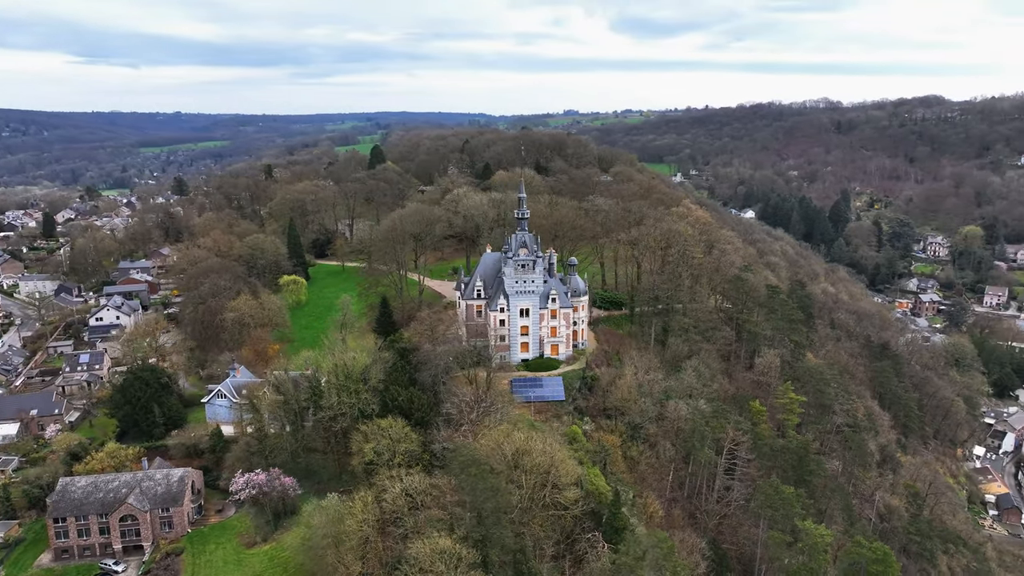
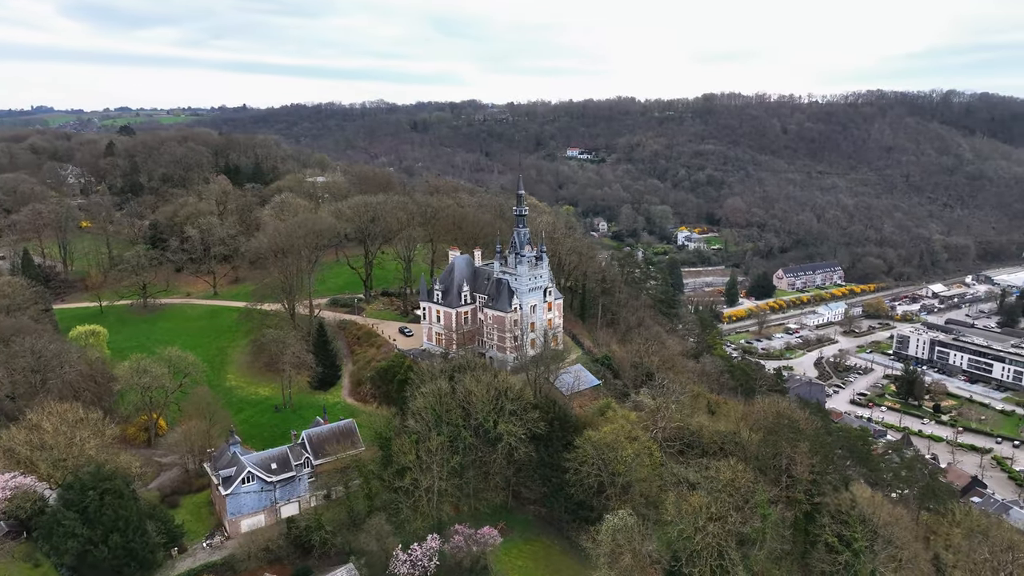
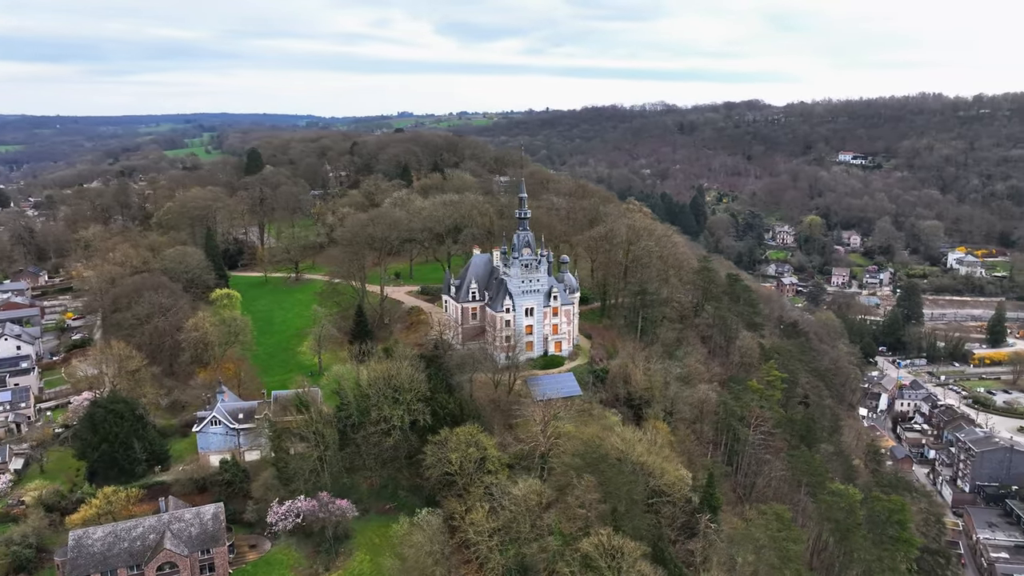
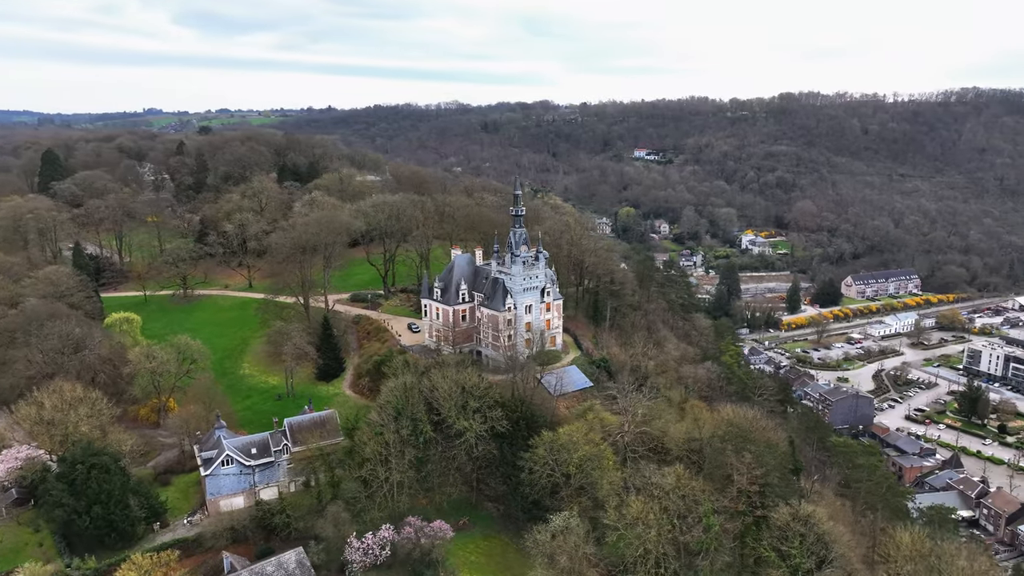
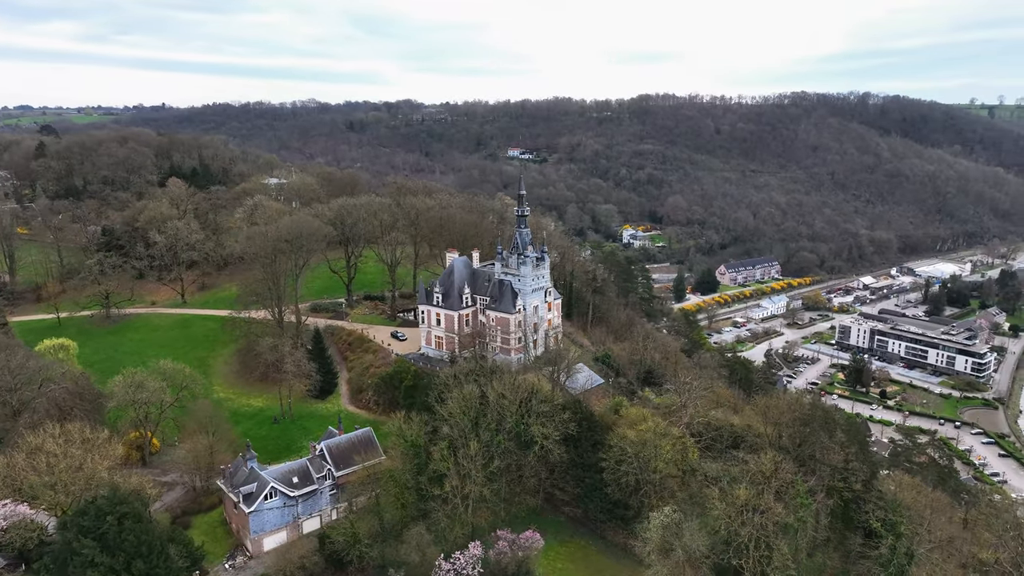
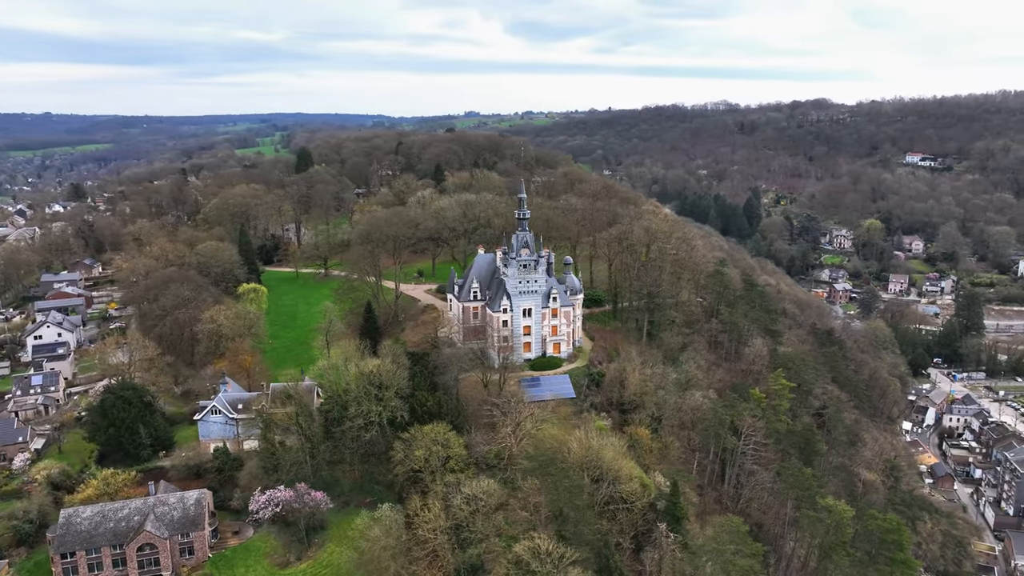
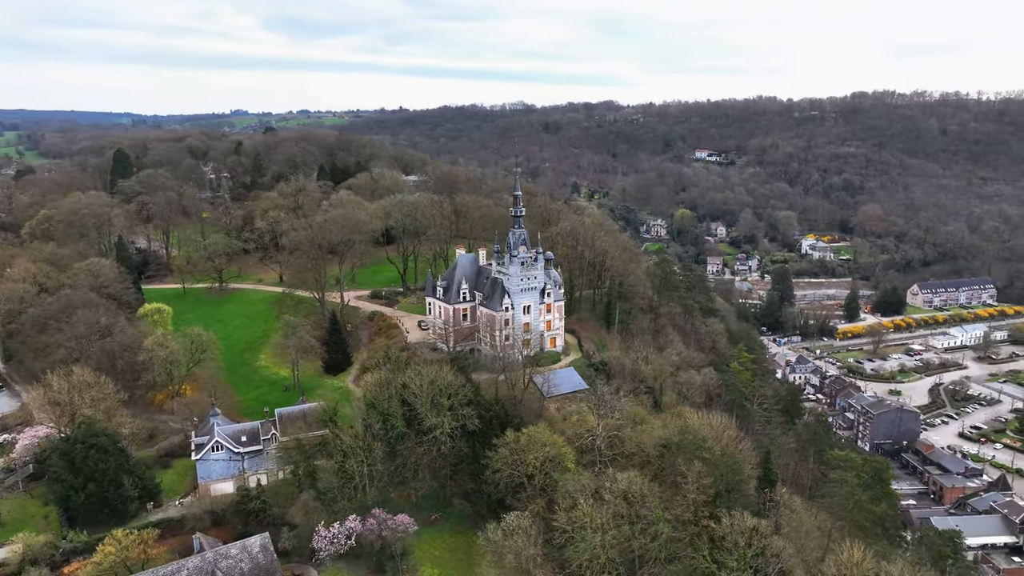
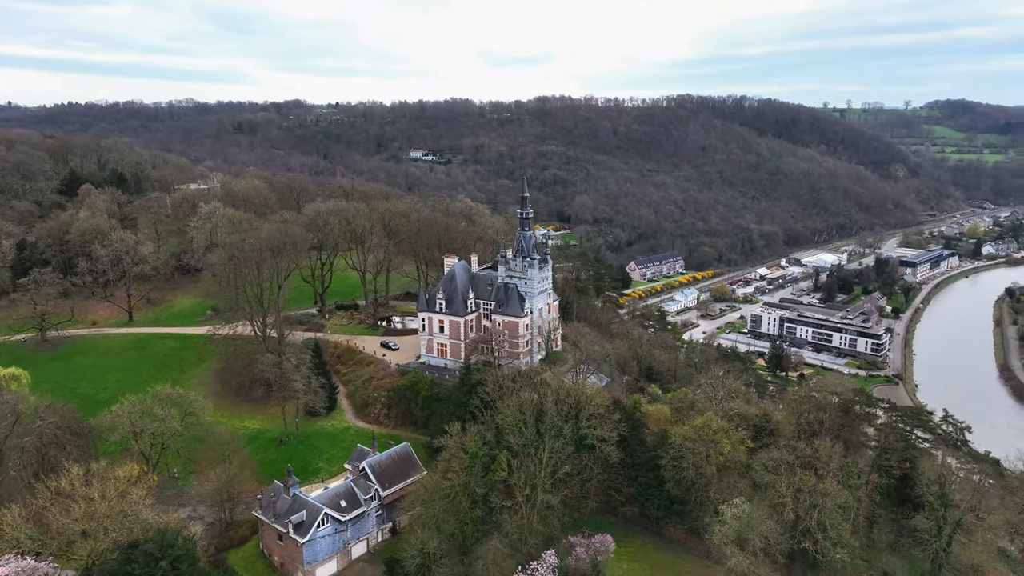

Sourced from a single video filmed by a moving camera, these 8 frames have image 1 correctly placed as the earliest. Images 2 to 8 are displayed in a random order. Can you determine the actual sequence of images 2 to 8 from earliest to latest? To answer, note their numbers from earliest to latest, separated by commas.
6, 3, 7, 4, 2, 5, 8
